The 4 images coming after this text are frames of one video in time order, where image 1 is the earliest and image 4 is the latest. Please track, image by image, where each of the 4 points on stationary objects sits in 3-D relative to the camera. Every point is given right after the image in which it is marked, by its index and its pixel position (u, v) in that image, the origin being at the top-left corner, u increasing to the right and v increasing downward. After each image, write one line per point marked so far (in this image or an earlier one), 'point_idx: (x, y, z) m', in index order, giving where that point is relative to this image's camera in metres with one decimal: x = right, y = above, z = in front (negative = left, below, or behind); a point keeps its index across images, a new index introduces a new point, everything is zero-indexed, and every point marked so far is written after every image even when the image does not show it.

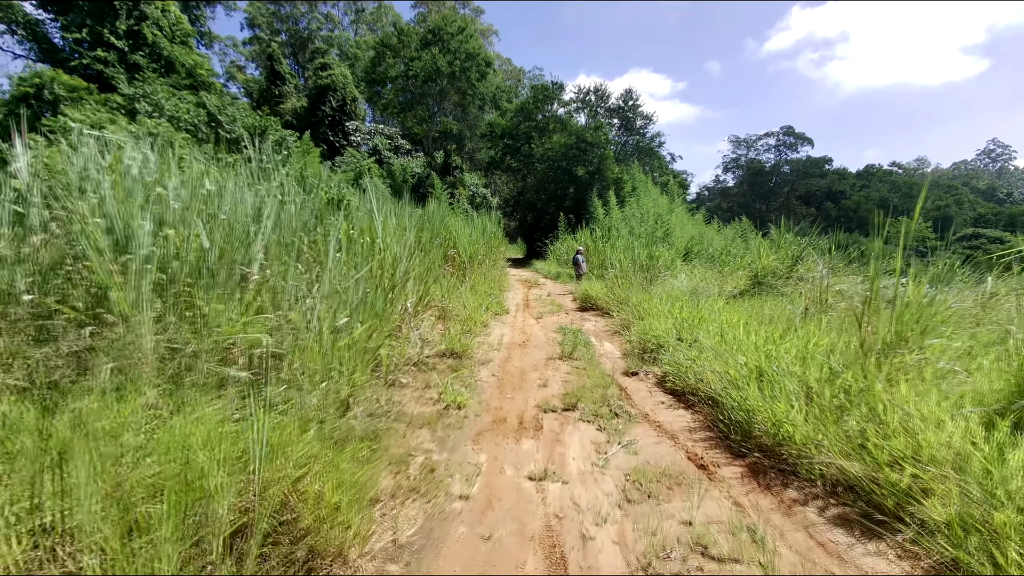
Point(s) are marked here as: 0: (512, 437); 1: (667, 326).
0: (0.0, -0.8, +2.8) m
1: (+1.4, -0.4, +4.9) m
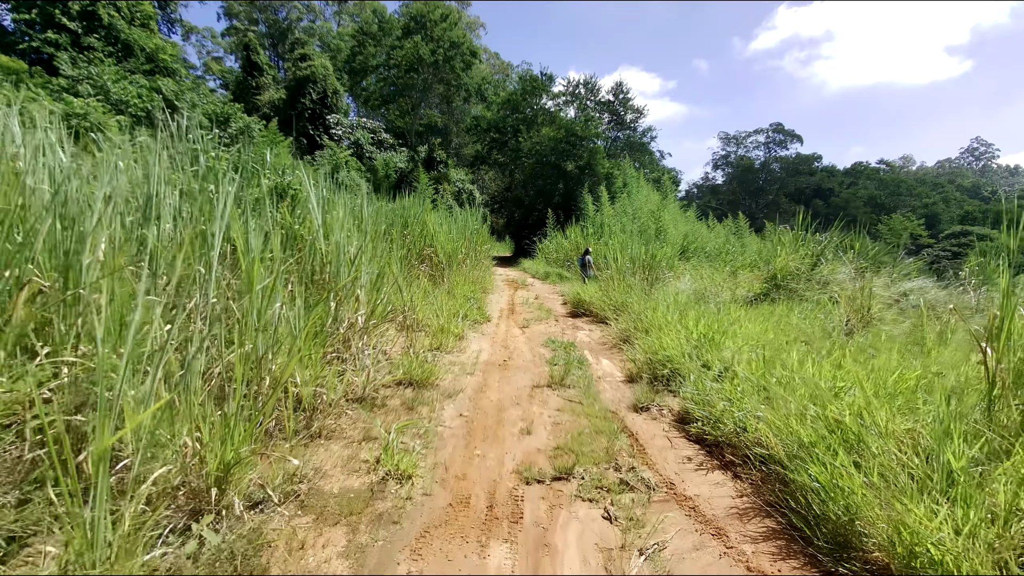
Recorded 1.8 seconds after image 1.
0: (-0.1, -0.8, +1.8) m
1: (+1.3, -0.4, +4.0) m
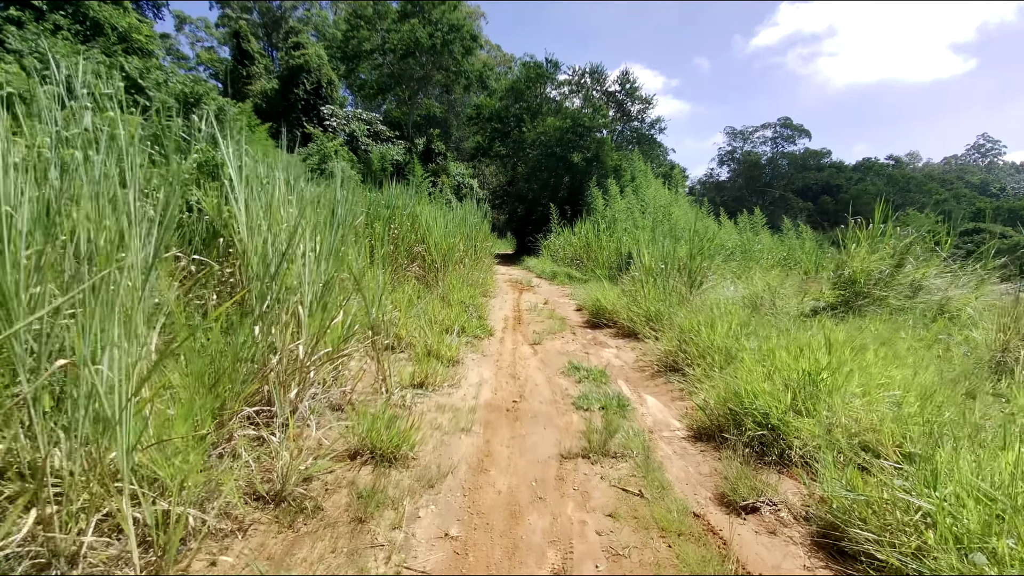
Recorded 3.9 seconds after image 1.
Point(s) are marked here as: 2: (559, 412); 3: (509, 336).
0: (-0.1, -0.9, +0.5) m
1: (+1.3, -0.5, +2.7) m
2: (+0.3, -0.7, +3.1) m
3: (0.0, -0.5, +5.5) m
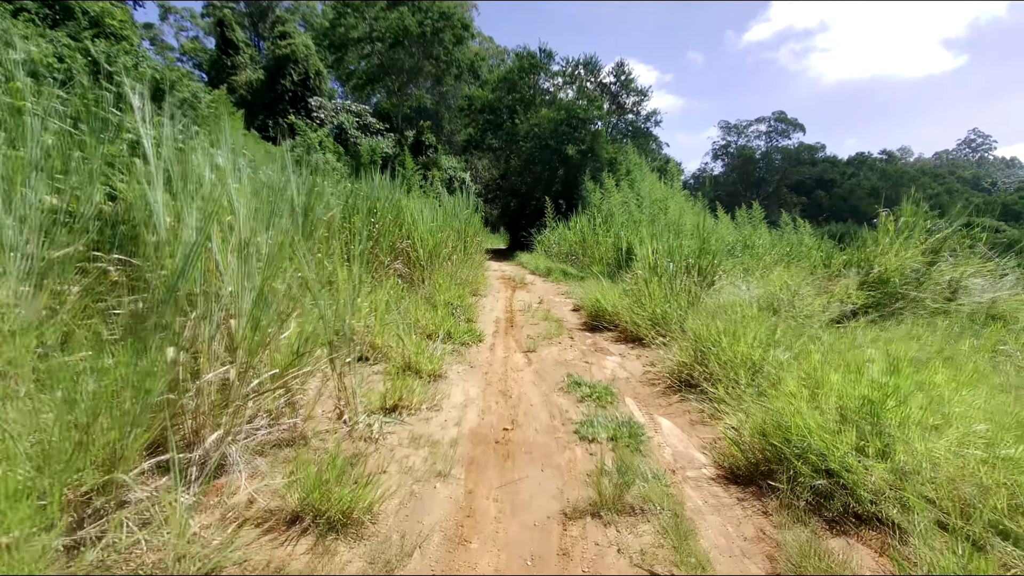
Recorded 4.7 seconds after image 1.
0: (-0.1, -1.0, 0.0) m
1: (+1.3, -0.5, +2.2) m
2: (+0.2, -0.7, +2.5) m
3: (-0.1, -0.5, +5.0) m
